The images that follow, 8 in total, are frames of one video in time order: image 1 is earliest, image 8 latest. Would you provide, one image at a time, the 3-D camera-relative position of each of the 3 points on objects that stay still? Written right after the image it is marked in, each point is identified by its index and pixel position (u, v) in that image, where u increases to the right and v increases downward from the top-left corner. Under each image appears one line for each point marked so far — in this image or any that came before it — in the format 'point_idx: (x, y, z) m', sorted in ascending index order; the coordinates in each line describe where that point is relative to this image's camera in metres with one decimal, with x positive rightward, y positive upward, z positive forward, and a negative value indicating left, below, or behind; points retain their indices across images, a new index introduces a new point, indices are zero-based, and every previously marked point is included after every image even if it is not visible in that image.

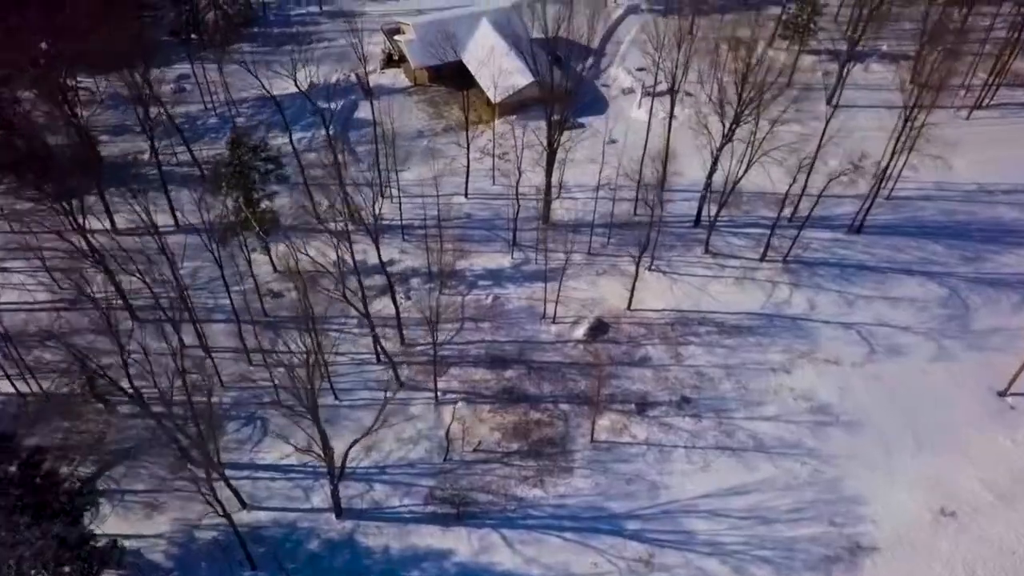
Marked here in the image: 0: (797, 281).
0: (+6.8, +0.2, +18.5) m
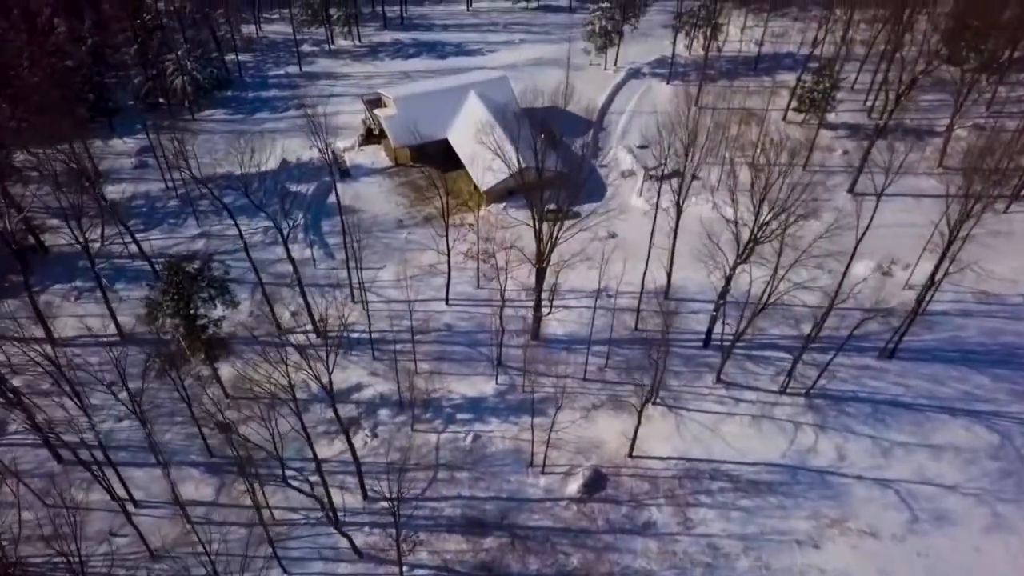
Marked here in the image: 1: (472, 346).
0: (+6.5, -2.8, +16.0) m
1: (-1.0, -1.4, +18.2) m
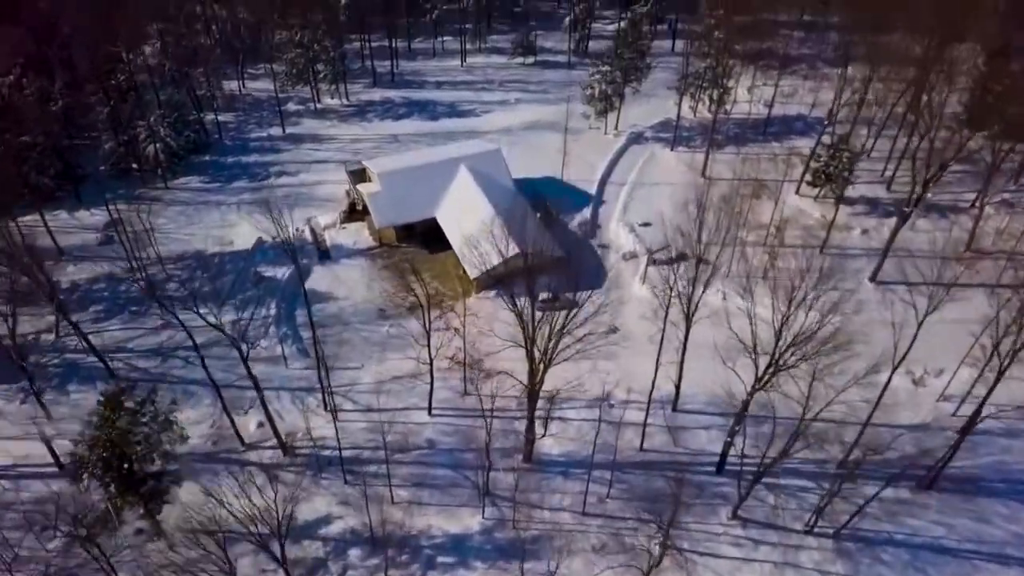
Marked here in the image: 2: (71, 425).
0: (+6.2, -5.2, +14.0) m
1: (-1.2, -3.8, +16.2) m
2: (-10.0, -3.1, +17.5) m
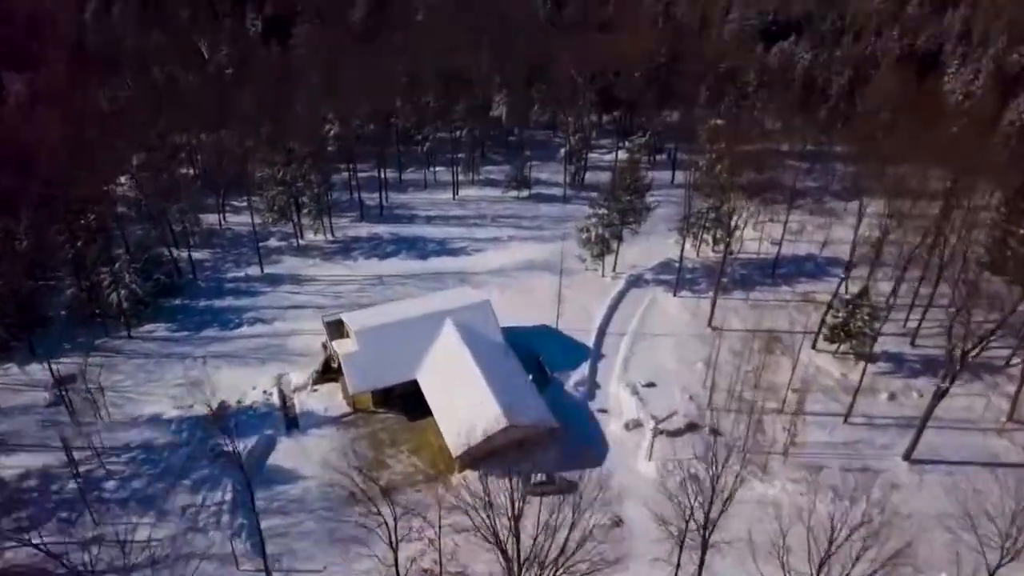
0: (+6.0, -8.6, +11.1) m
1: (-1.5, -7.5, +13.4) m
2: (-10.3, -7.0, +14.8) m
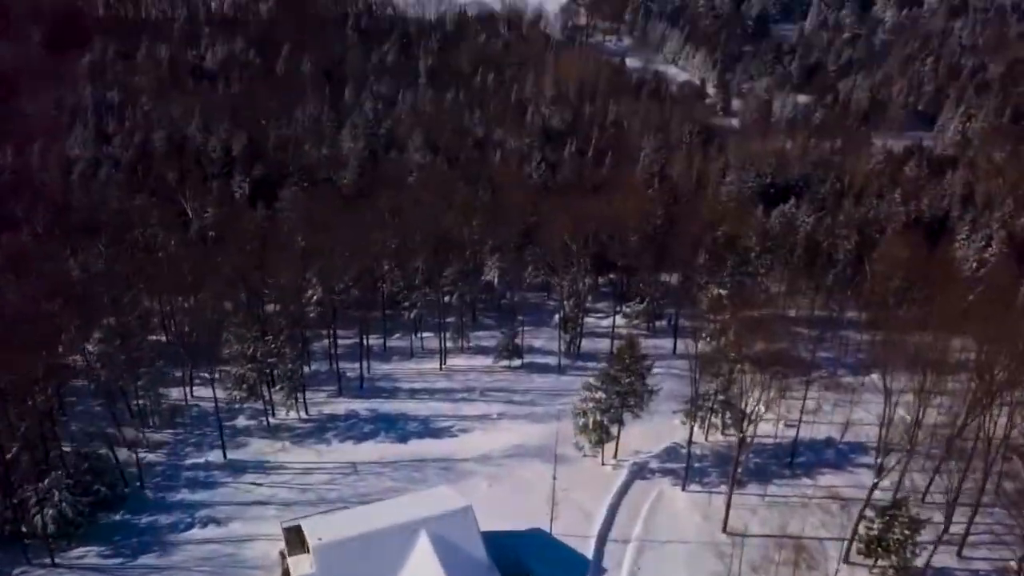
0: (+5.6, -11.7, +7.1) m
1: (-1.8, -11.0, +9.5) m
2: (-10.6, -10.7, +11.0) m
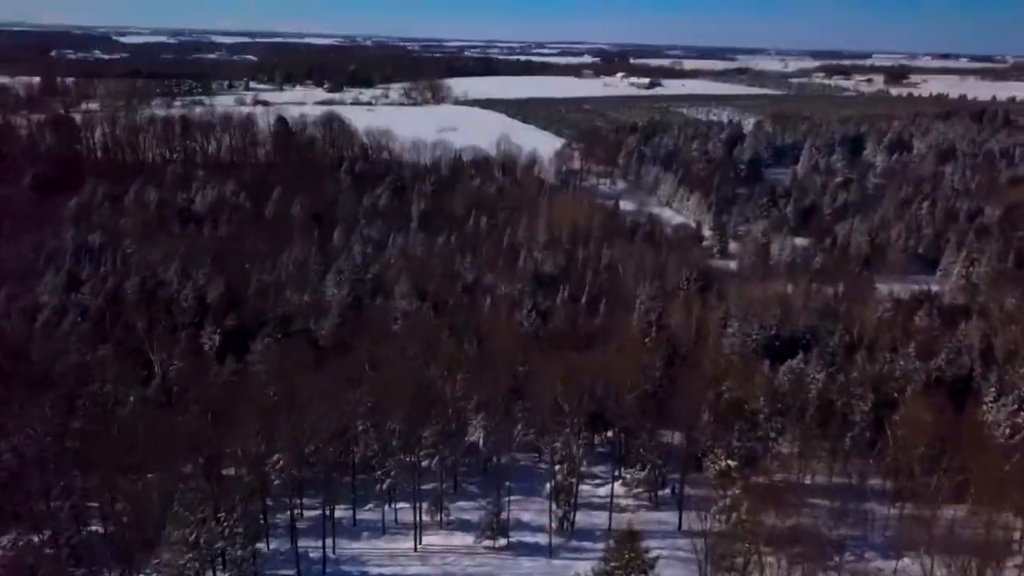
0: (+5.1, -13.5, +2.5) m
1: (-2.3, -13.2, +5.0) m
2: (-11.1, -13.2, +6.5) m
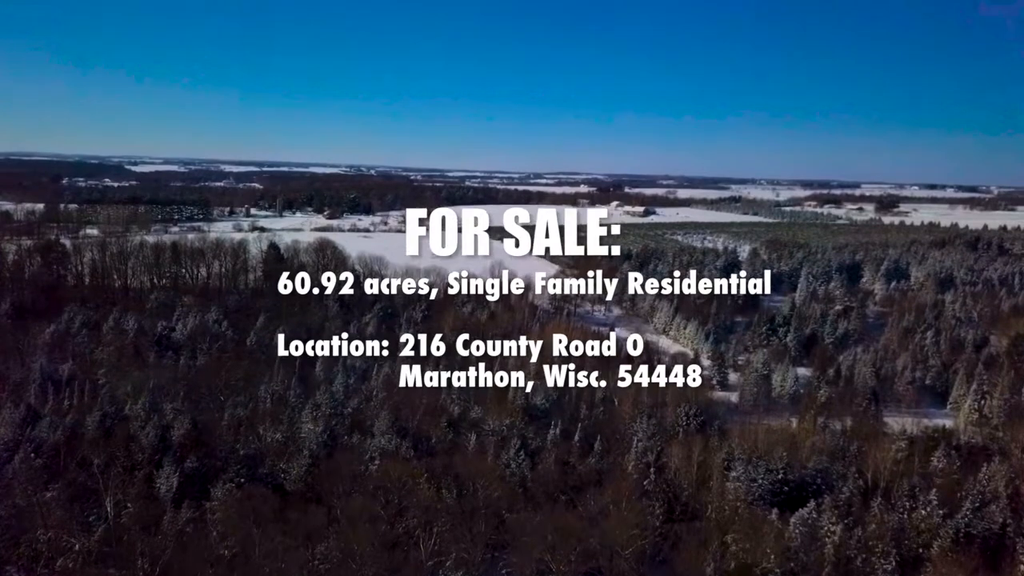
0: (+4.4, -14.0, -1.7) m
1: (-3.0, -14.1, +0.9) m
2: (-11.8, -14.3, +2.4) m
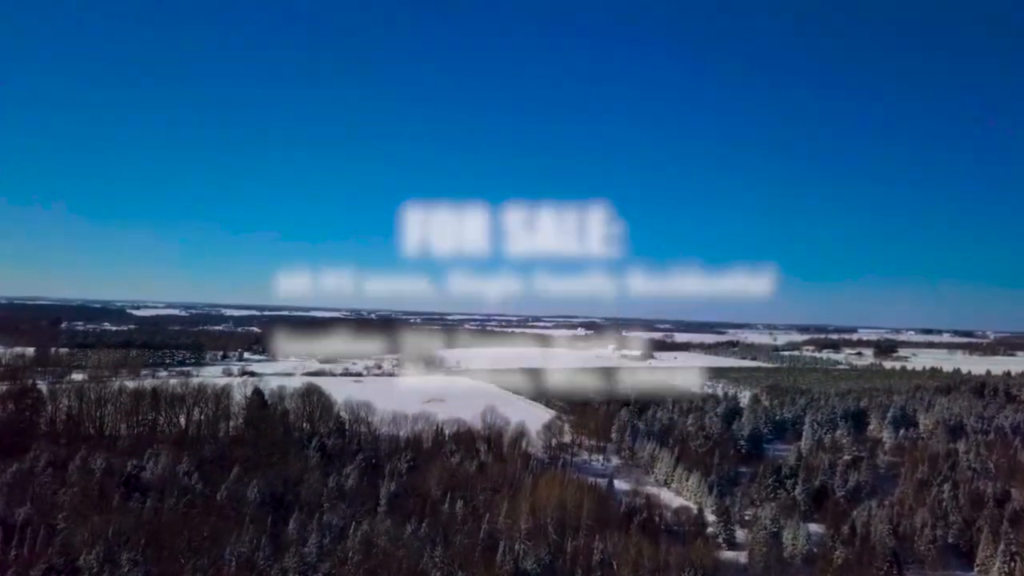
0: (+3.9, -13.4, -6.1) m
1: (-3.5, -14.0, -3.6) m
2: (-12.3, -14.4, -2.2) m
